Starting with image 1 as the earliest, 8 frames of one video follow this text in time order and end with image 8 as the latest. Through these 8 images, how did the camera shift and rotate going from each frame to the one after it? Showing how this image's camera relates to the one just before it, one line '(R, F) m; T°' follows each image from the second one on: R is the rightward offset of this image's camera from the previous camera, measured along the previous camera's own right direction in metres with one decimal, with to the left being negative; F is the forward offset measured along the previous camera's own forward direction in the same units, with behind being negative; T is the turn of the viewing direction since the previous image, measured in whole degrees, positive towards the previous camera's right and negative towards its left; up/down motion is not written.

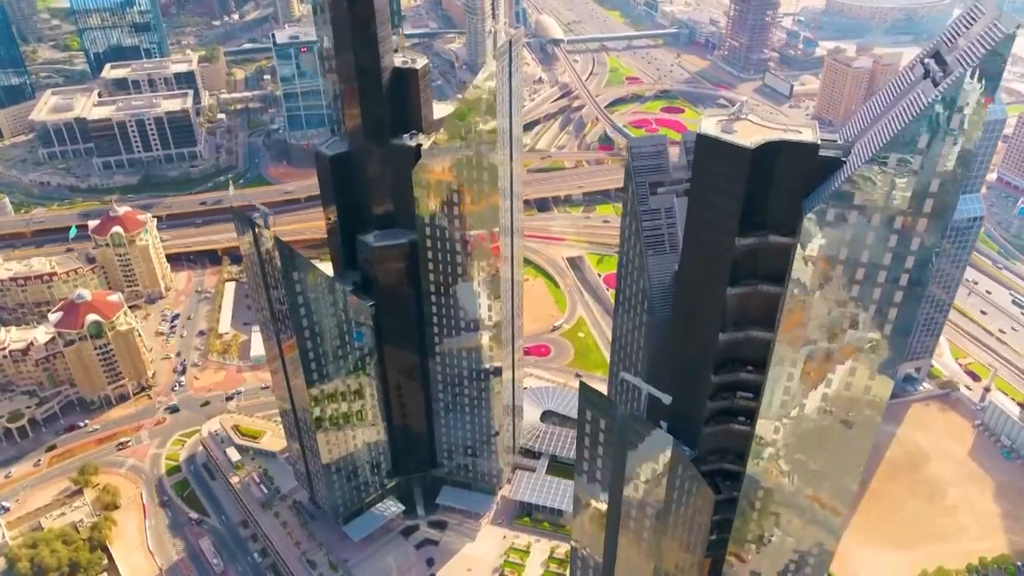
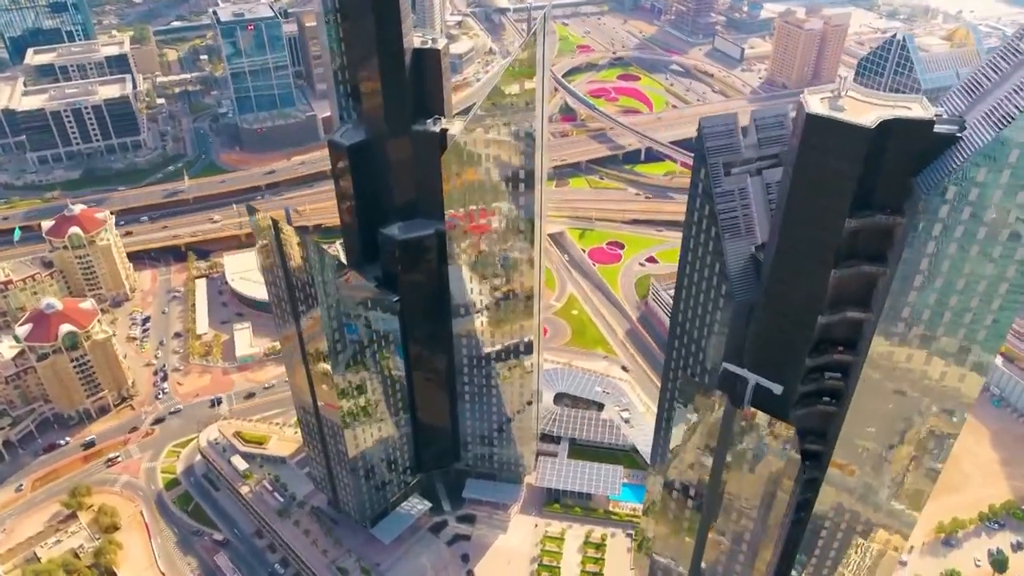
(-21.3, +6.7) m; +5°
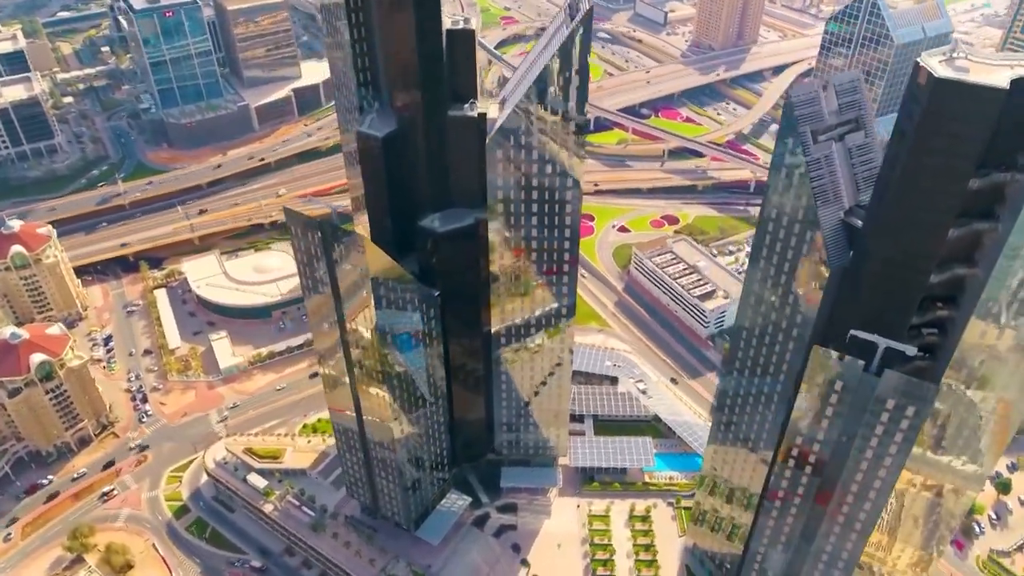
(-29.3, +5.8) m; +7°
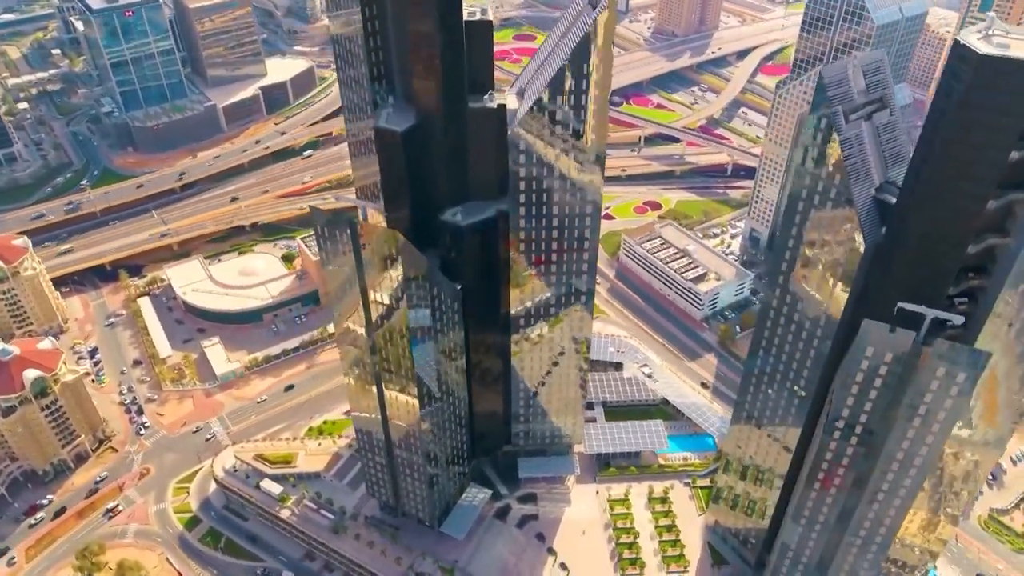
(-14.1, +0.4) m; +3°
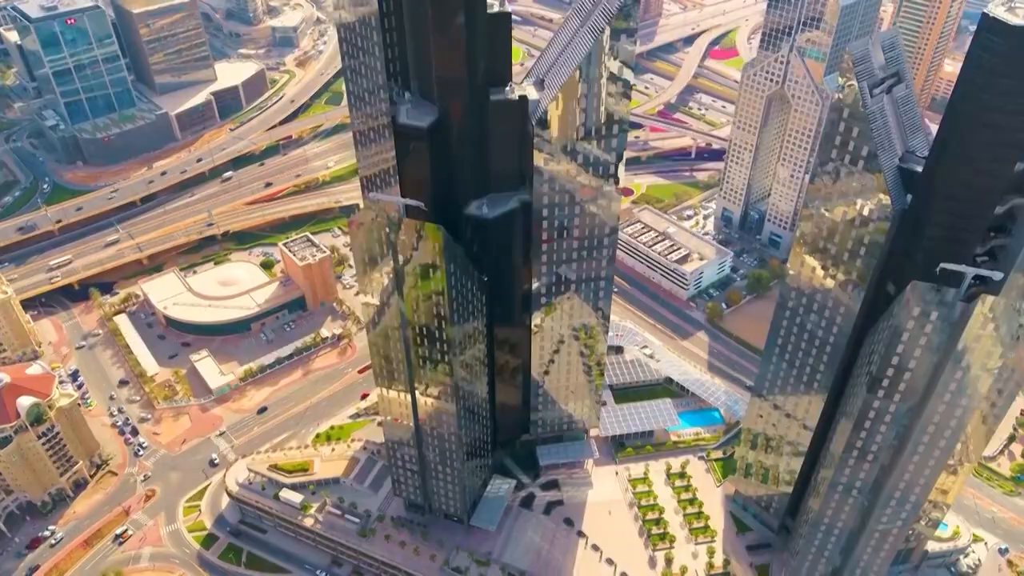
(-18.7, -0.6) m; +5°
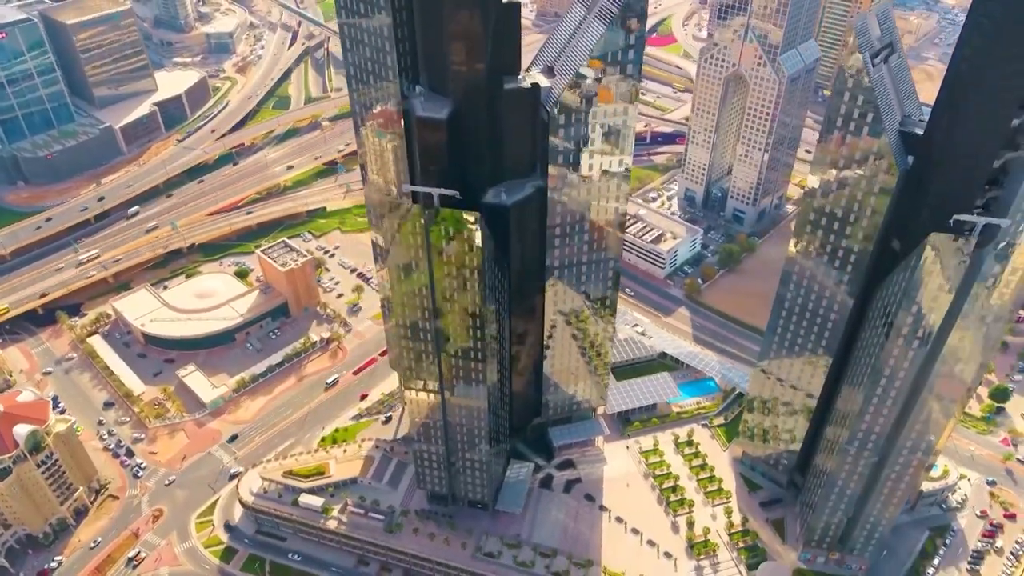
(-19.3, -2.5) m; +5°
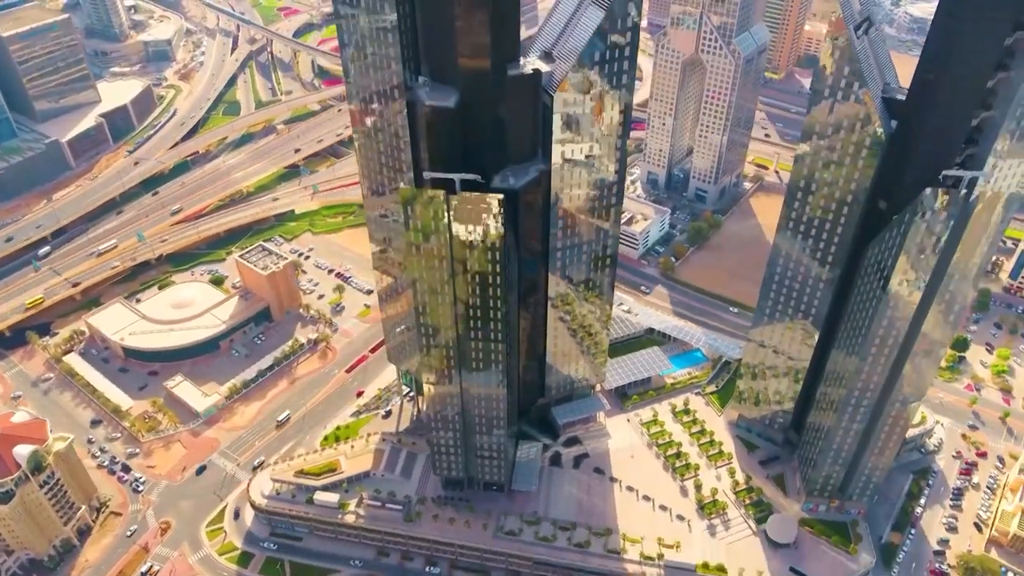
(-16.2, -3.7) m; +5°
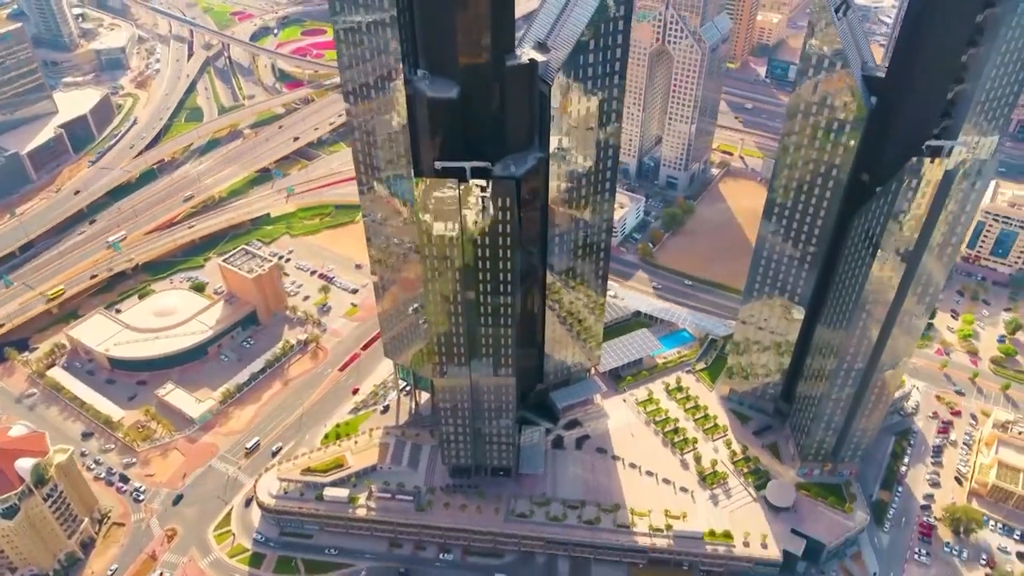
(-11.3, -3.6) m; +3°
